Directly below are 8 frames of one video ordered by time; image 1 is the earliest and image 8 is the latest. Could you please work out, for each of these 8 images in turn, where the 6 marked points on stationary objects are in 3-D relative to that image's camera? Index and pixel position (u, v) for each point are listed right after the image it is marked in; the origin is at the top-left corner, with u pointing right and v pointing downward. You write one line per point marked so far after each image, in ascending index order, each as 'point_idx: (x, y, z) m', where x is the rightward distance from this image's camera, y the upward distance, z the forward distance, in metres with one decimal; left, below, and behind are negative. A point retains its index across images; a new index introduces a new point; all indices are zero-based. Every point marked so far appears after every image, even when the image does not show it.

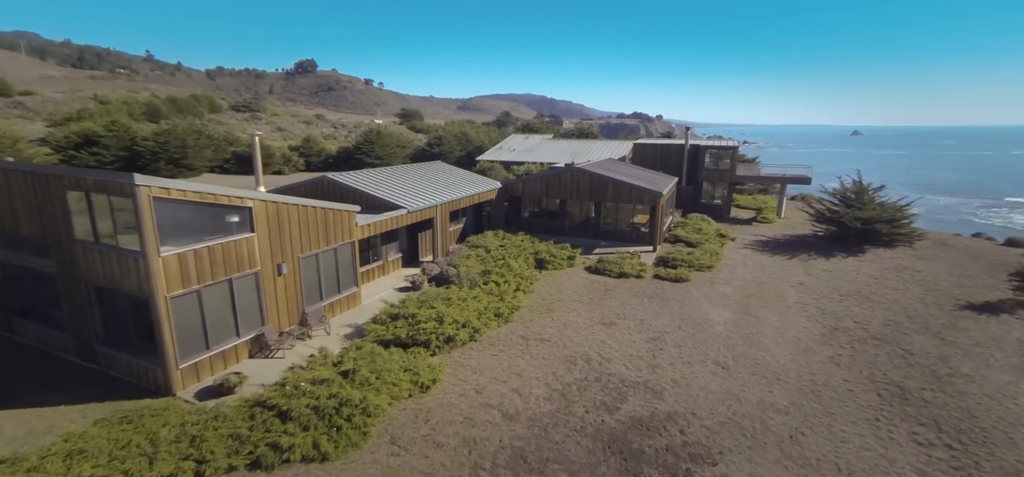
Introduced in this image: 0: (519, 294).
0: (+0.2, -1.7, +13.9) m
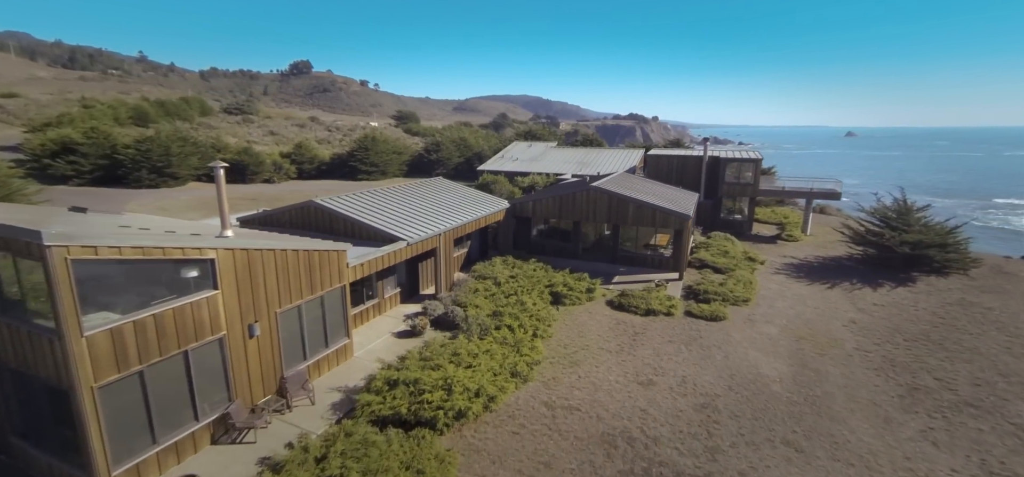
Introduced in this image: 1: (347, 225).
0: (+0.6, -2.7, +12.0) m
1: (-5.0, +0.4, +13.9) m
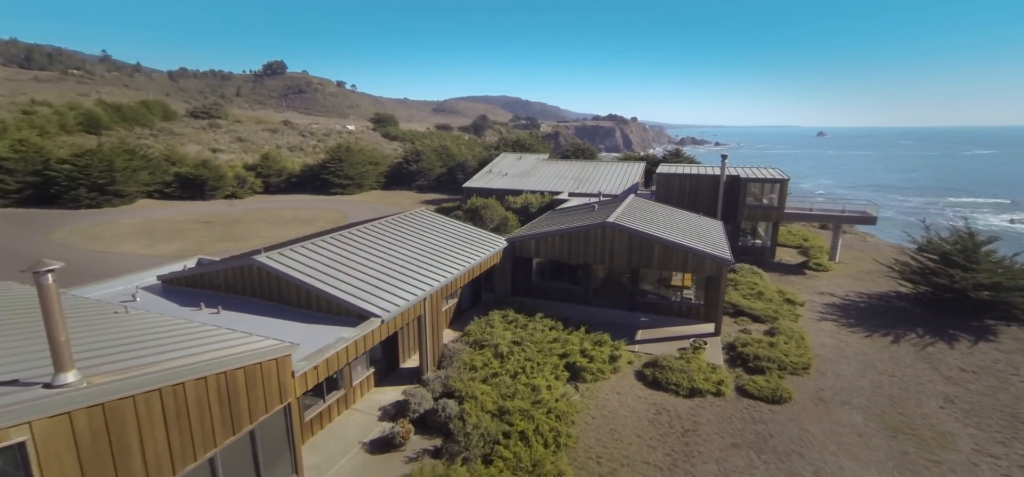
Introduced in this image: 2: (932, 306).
0: (+0.9, -4.2, +8.8) m
1: (-4.8, -1.2, +10.4) m
2: (+14.7, -2.4, +16.0) m
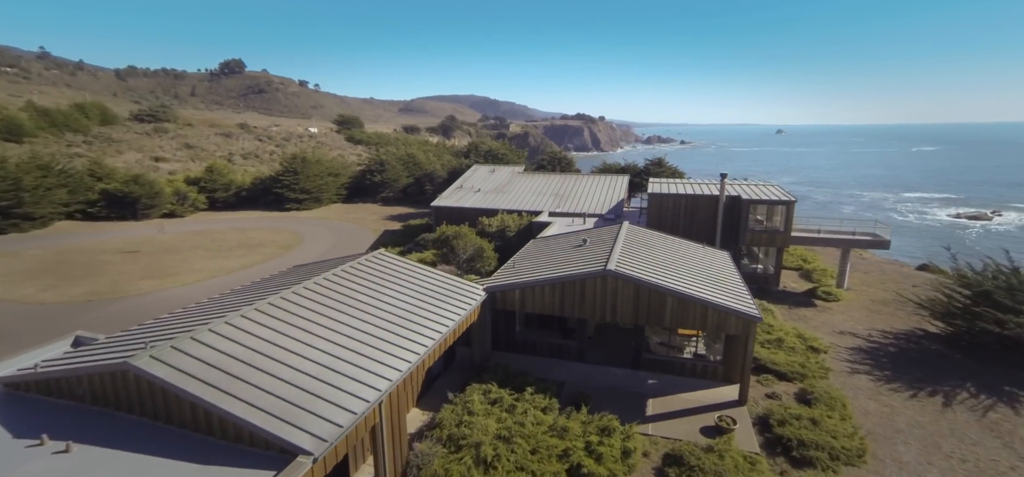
0: (+0.9, -5.6, +5.9) m
1: (-5.0, -2.7, +7.3) m
2: (+14.1, -3.5, +14.0) m
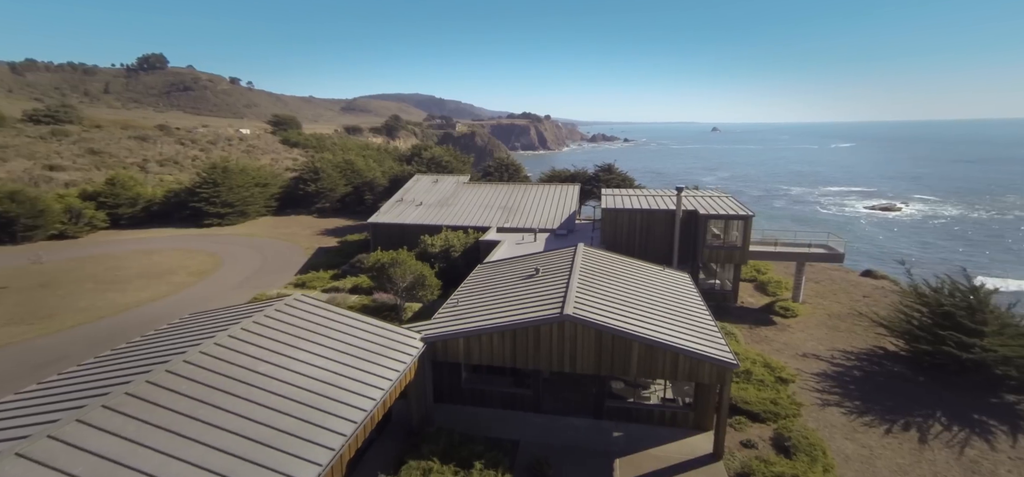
0: (+0.4, -6.6, +4.2) m
1: (-5.7, -3.8, +4.8) m
2: (+12.6, -4.1, +13.6) m
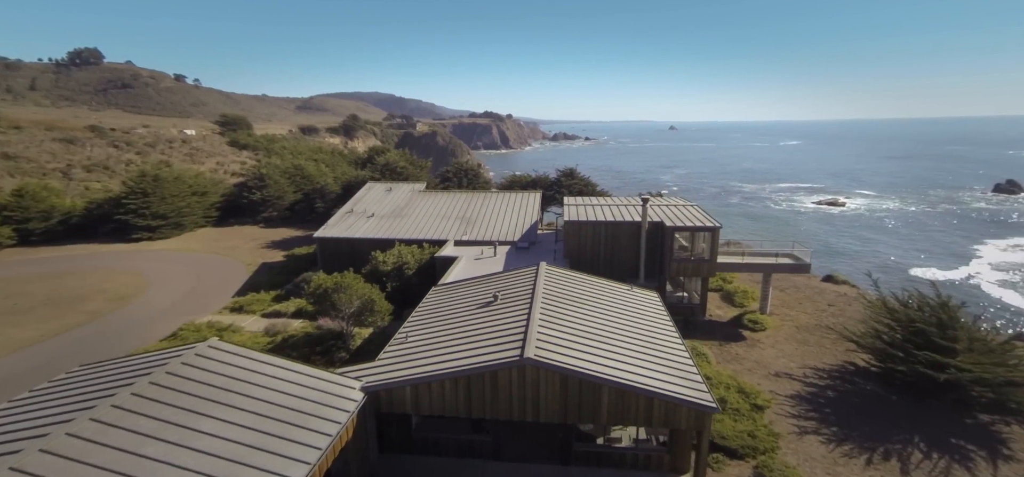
0: (+0.1, -7.3, +2.8) m
1: (-6.1, -4.6, +3.0) m
2: (+11.4, -4.5, +13.2) m
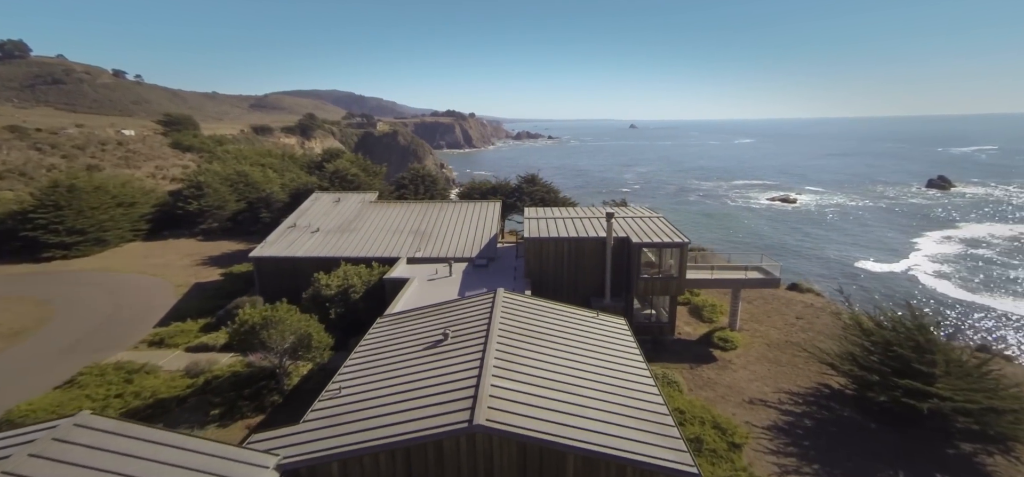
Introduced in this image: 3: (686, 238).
0: (-0.2, -8.0, +1.3) m
1: (-6.5, -5.5, +1.0) m
2: (+10.3, -5.0, +12.5) m
3: (+6.4, 0.0, +16.9) m
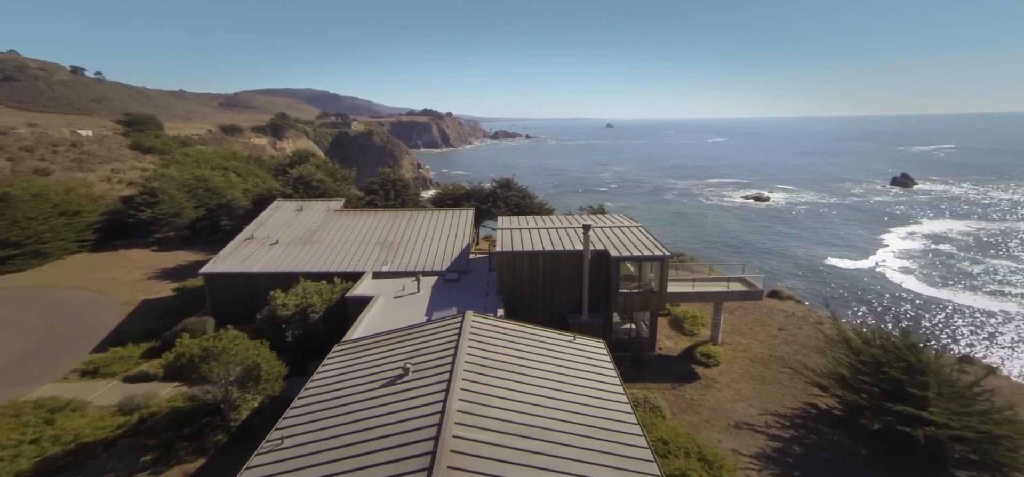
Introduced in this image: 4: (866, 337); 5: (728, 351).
0: (-0.4, -8.5, +0.2) m
1: (-6.7, -6.1, -0.4) m
2: (+9.5, -5.4, +11.9) m
3: (+5.4, -0.4, +16.0) m
4: (+10.3, -2.8, +13.4) m
5: (+8.2, -4.2, +17.4) m
